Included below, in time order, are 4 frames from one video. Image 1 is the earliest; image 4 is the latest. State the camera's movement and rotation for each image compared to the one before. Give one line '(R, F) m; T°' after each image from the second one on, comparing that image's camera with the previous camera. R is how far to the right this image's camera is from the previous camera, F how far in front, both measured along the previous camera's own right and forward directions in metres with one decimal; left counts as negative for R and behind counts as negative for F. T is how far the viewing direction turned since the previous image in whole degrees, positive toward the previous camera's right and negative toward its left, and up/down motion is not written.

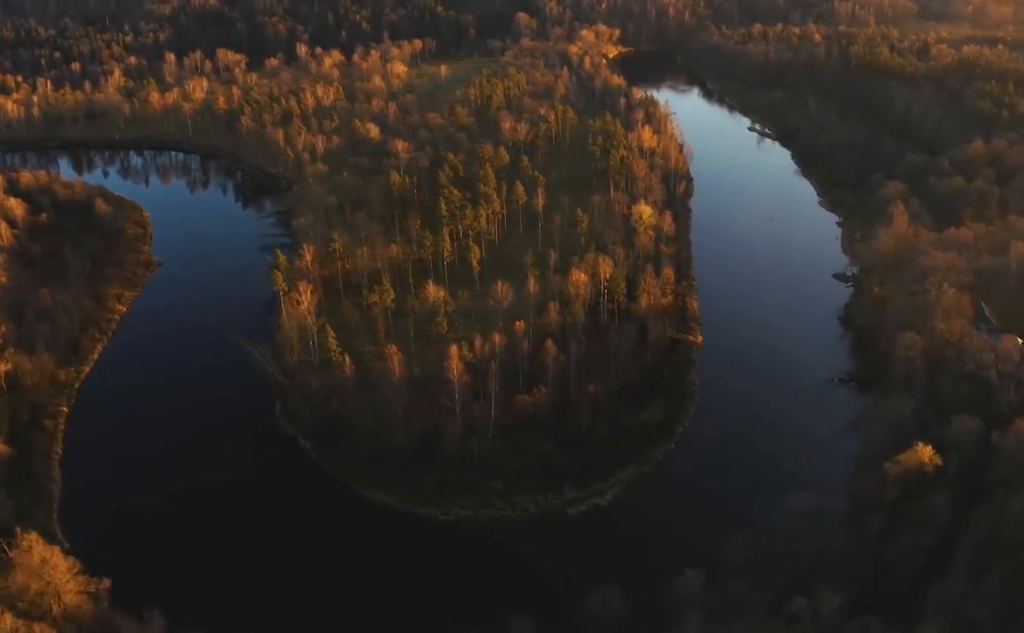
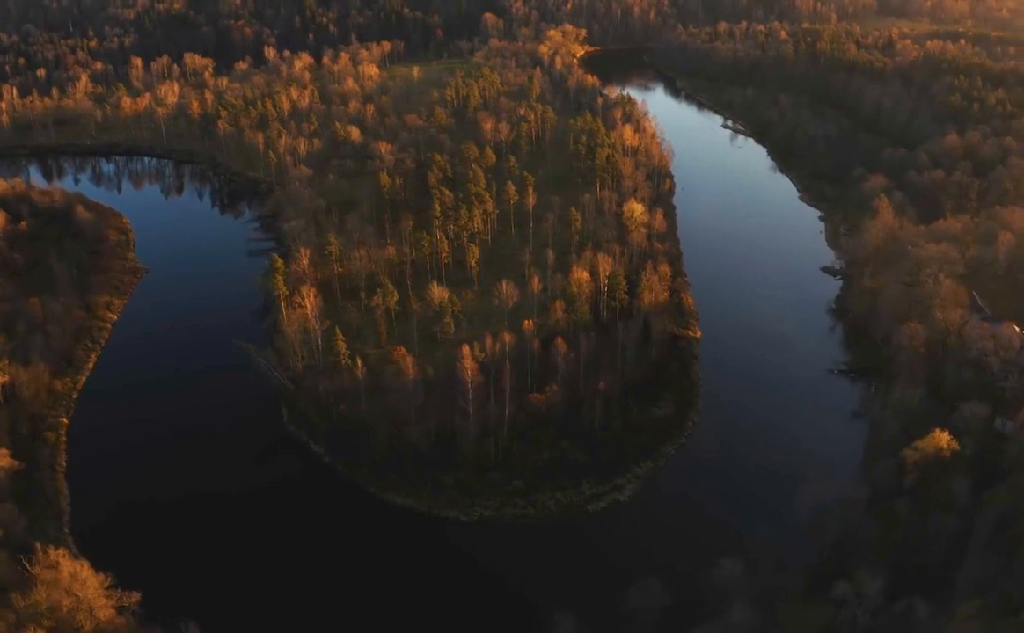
(-0.8, +0.2) m; +2°
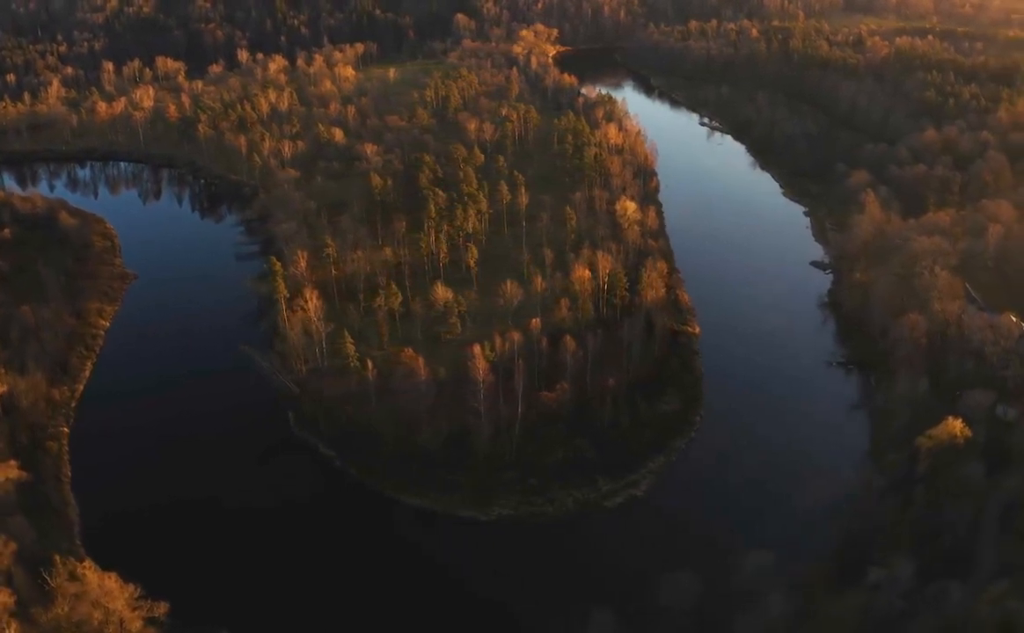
(-0.7, +0.1) m; +1°
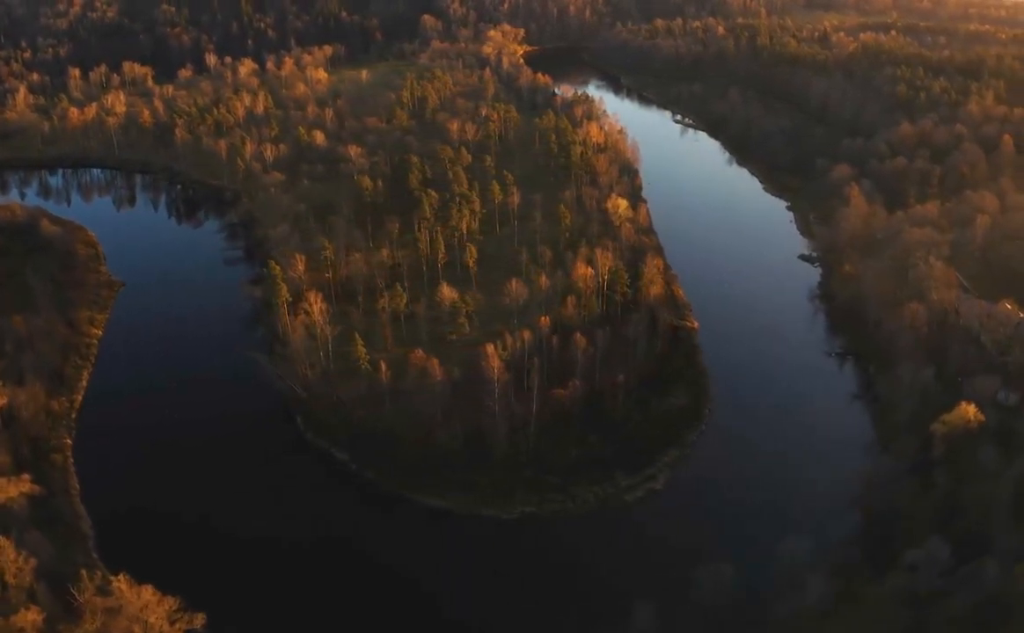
(-0.8, +0.1) m; +2°
